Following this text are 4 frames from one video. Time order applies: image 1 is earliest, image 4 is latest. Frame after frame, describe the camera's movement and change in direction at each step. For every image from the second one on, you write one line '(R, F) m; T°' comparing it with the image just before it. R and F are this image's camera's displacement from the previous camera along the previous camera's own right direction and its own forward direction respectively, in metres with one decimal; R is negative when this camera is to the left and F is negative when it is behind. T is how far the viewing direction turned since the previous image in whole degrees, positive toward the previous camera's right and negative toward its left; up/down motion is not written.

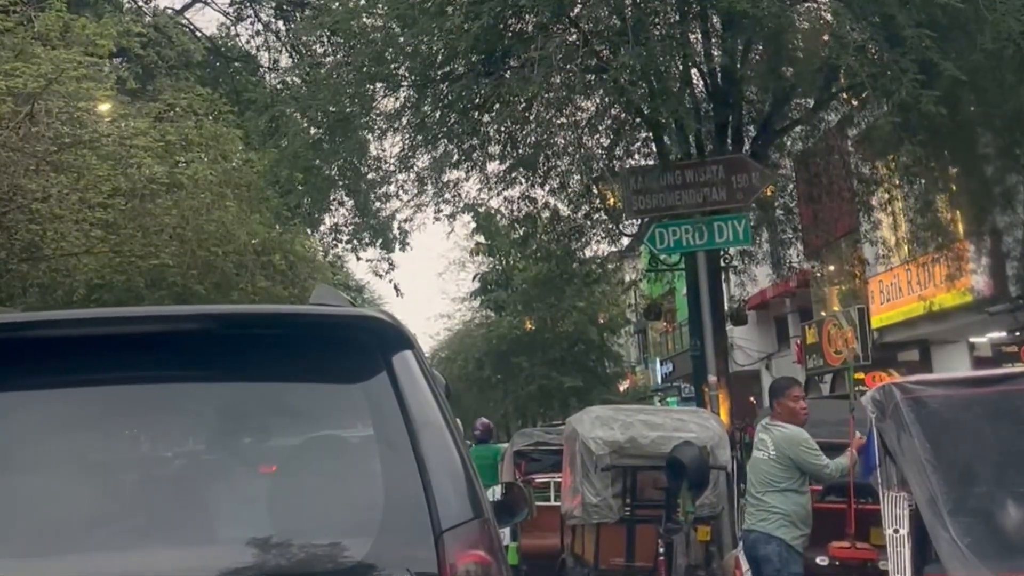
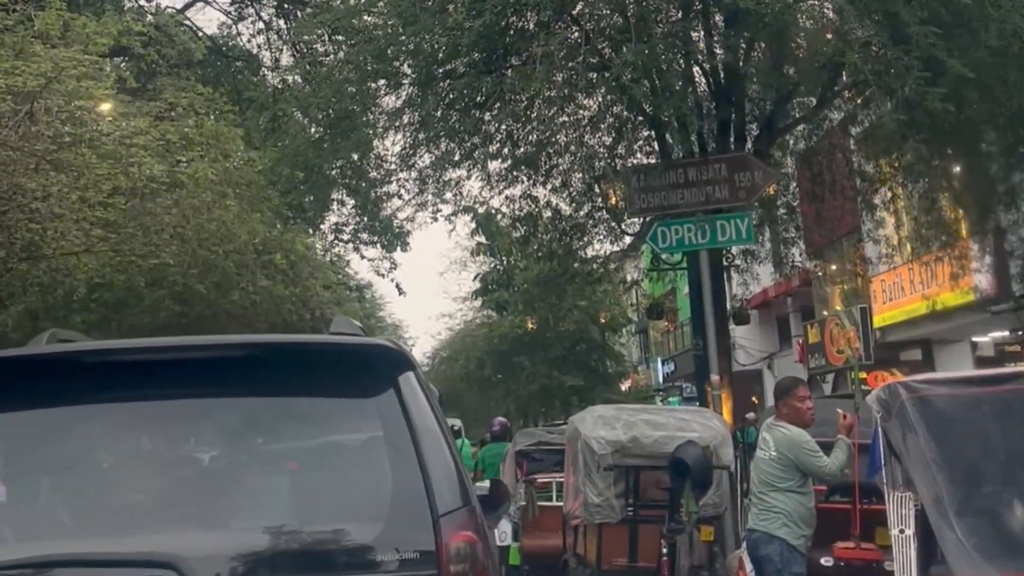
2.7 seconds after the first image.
(0.0, +0.1) m; 0°
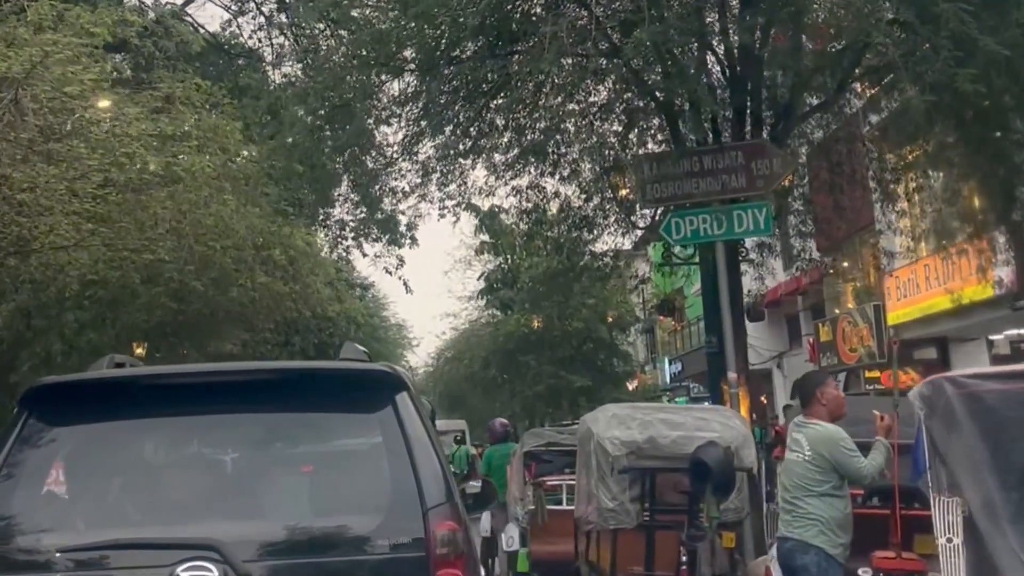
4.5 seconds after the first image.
(0.0, +0.5) m; 0°
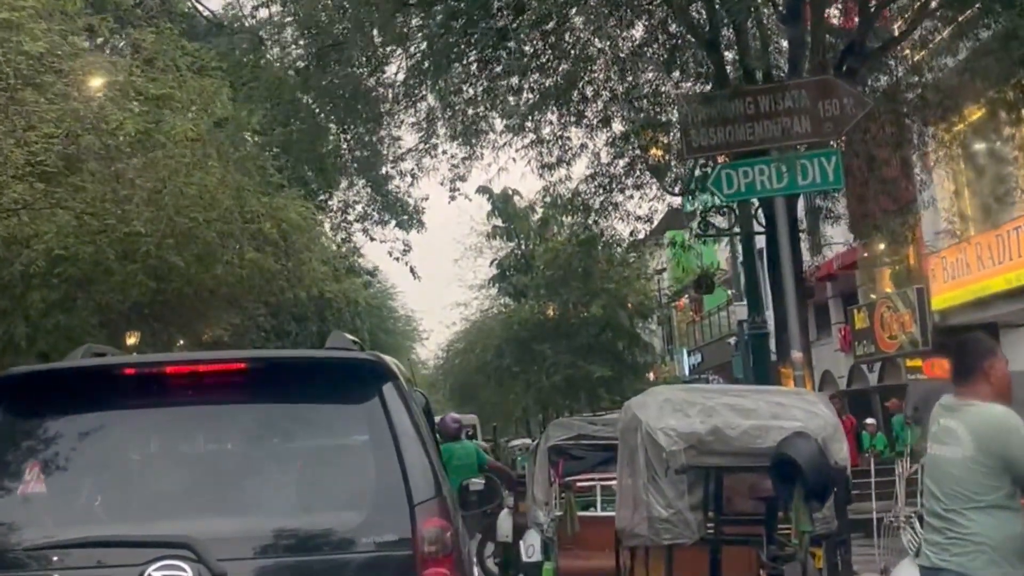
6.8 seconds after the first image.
(-0.1, +1.7) m; 0°
